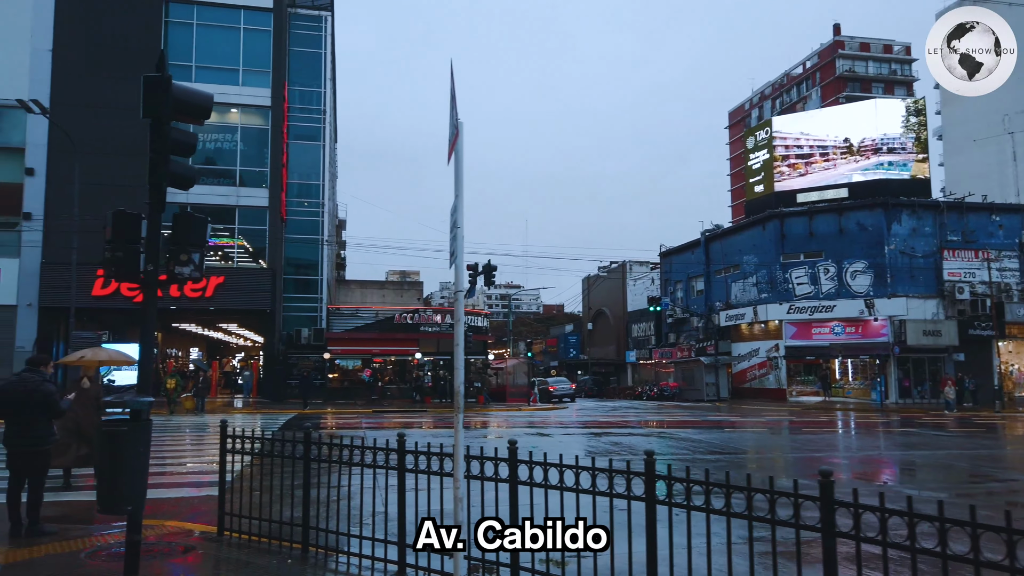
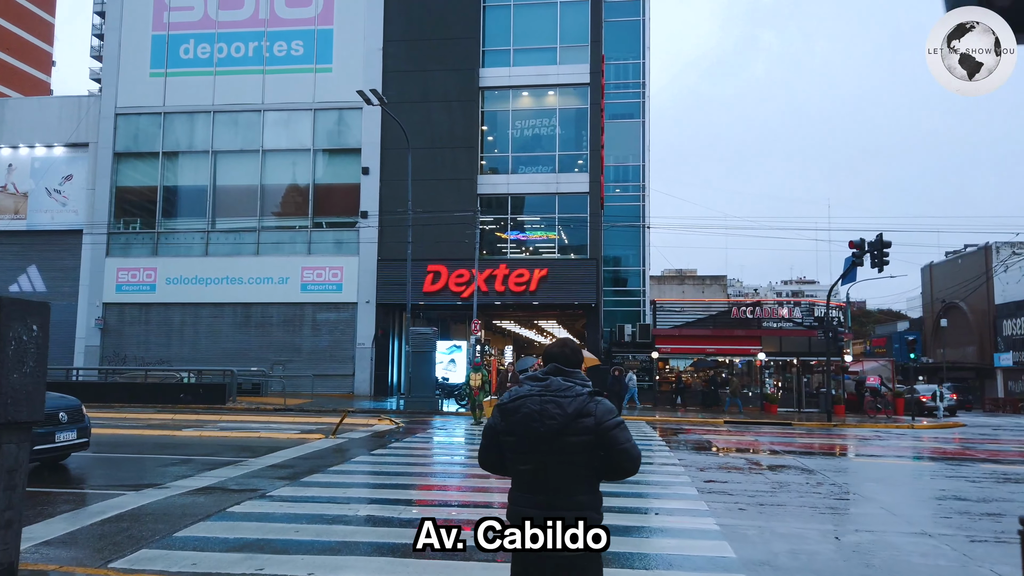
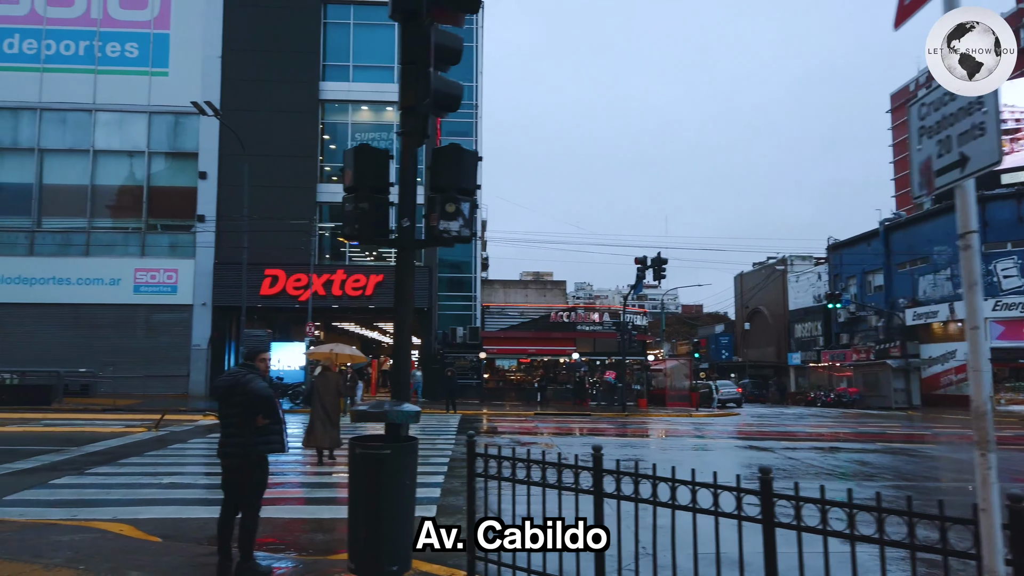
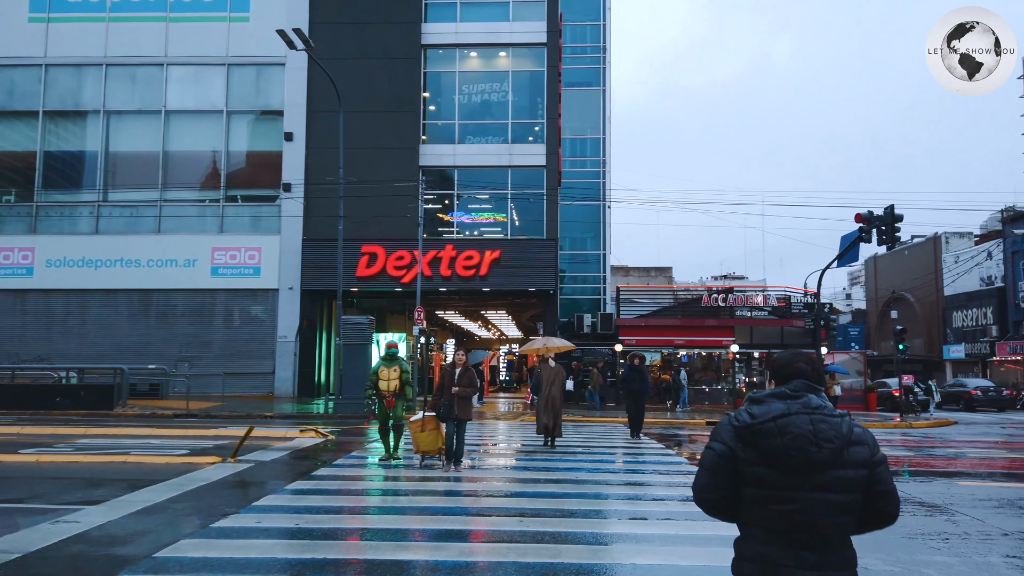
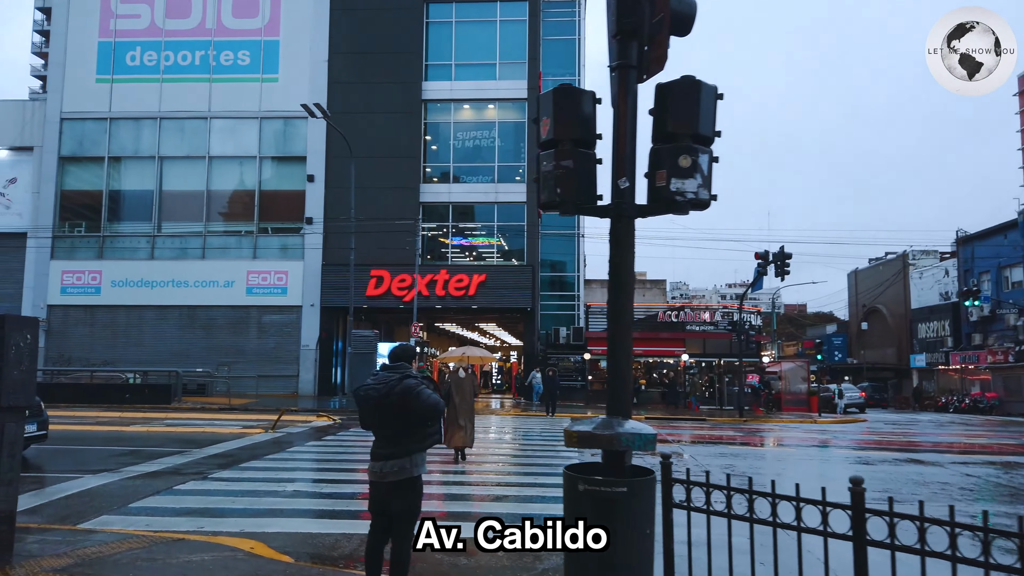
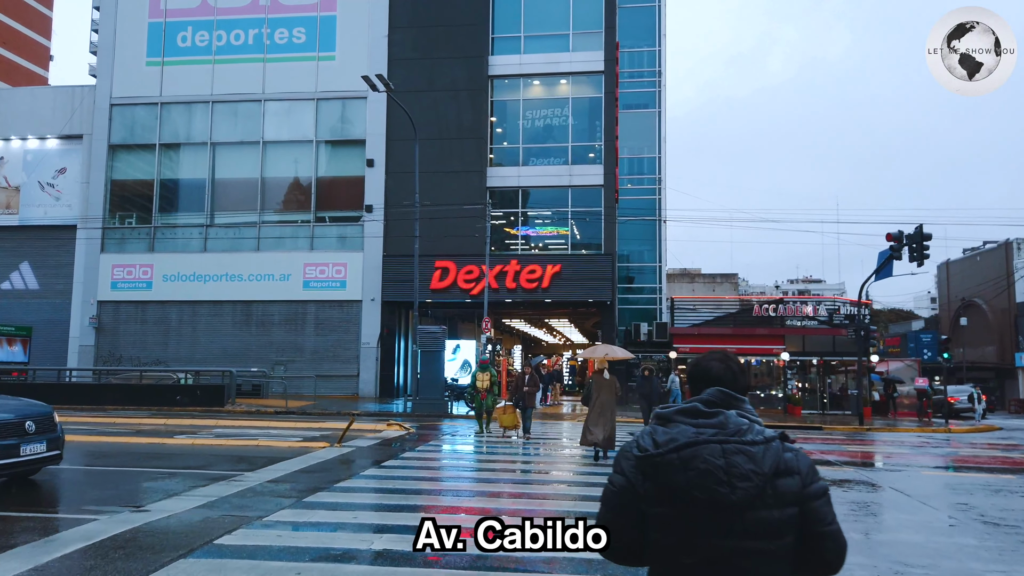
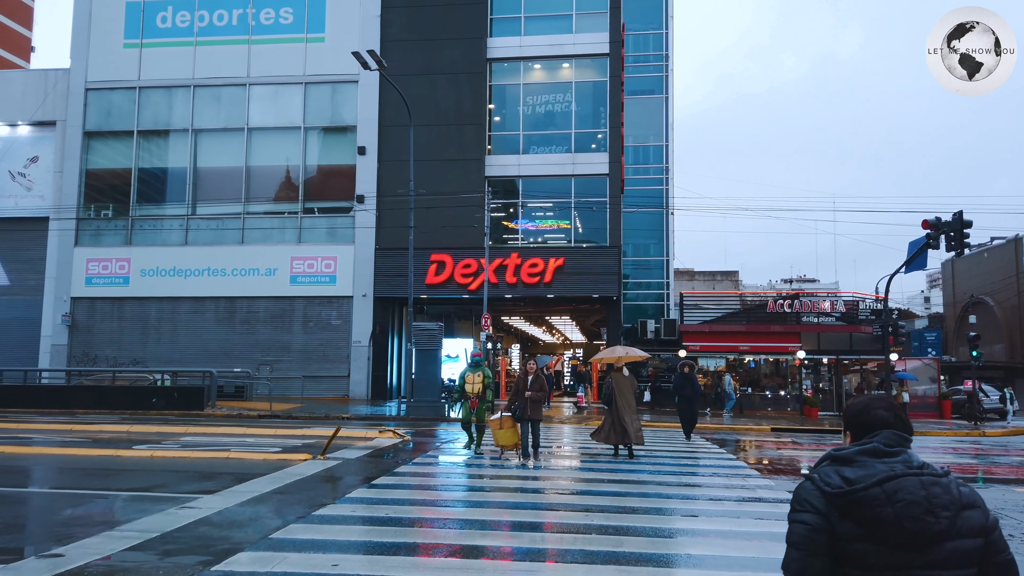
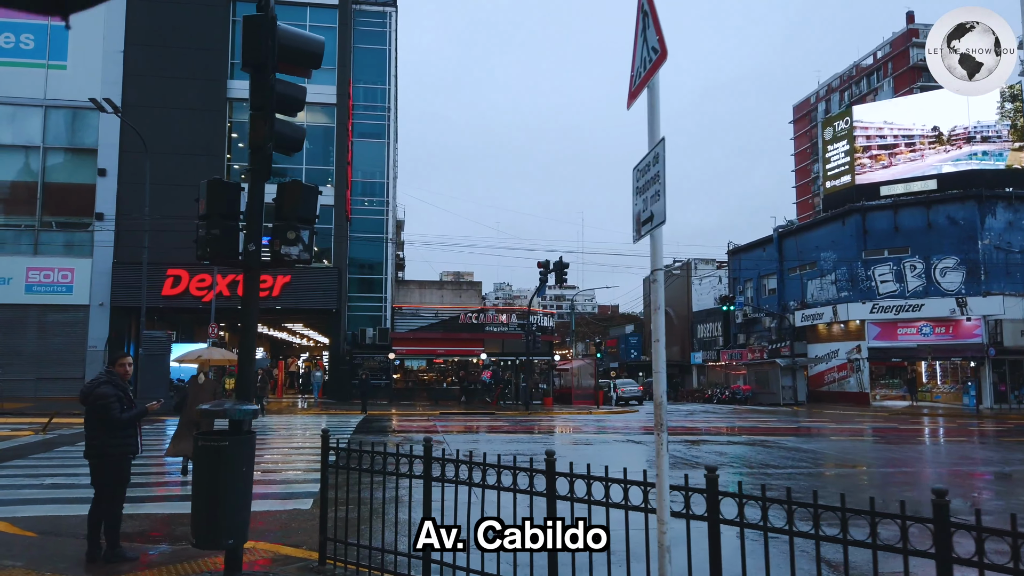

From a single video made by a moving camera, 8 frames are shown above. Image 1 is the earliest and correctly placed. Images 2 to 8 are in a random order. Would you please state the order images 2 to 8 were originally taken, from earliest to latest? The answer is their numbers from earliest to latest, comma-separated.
8, 3, 5, 2, 6, 7, 4
